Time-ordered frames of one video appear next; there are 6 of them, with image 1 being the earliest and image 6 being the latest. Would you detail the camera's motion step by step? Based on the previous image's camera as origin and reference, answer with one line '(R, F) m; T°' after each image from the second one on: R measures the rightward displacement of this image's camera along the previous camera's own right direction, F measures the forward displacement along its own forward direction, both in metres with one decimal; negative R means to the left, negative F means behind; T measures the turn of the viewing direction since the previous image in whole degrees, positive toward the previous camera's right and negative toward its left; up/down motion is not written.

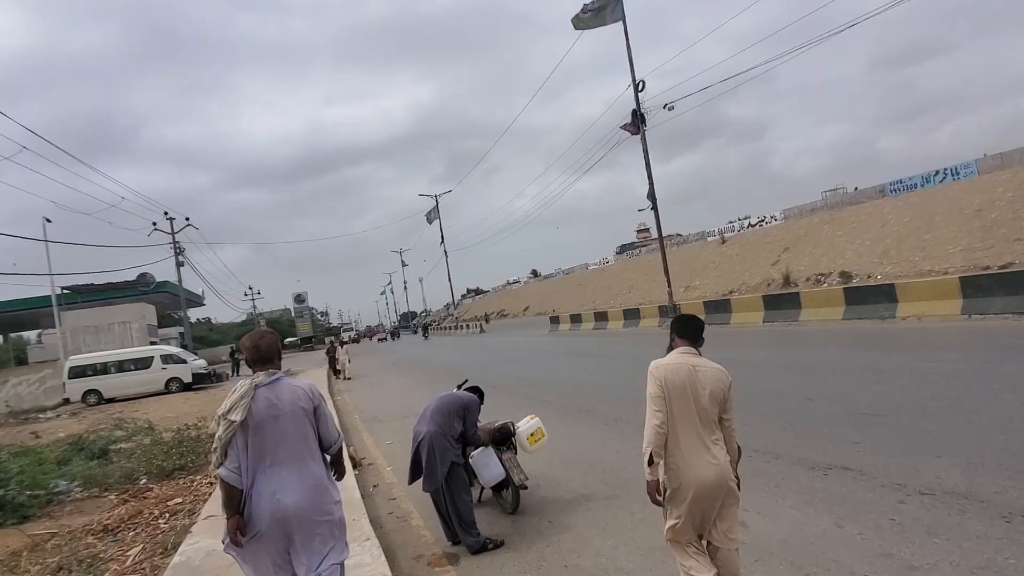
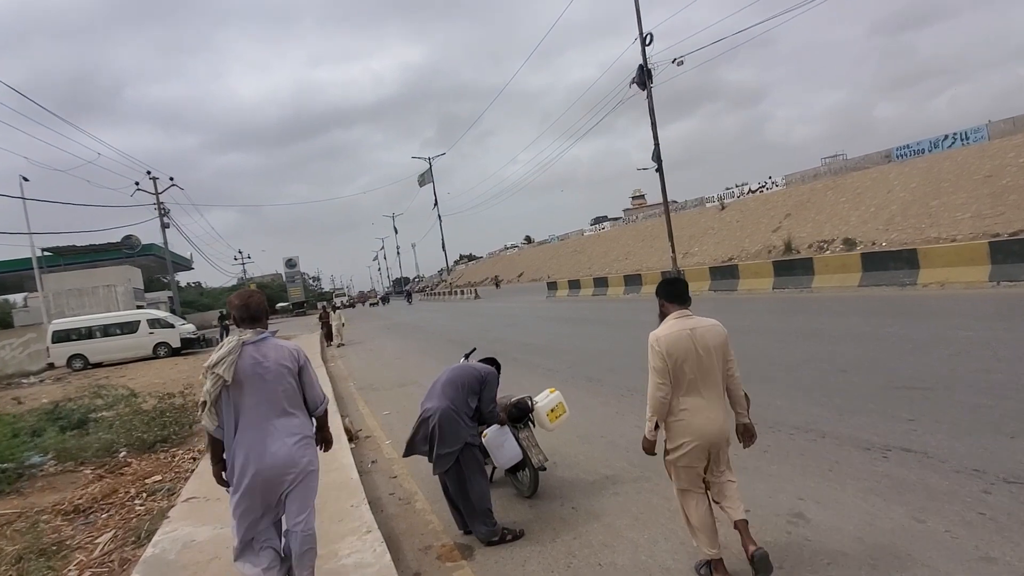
(-0.2, +0.7) m; +1°
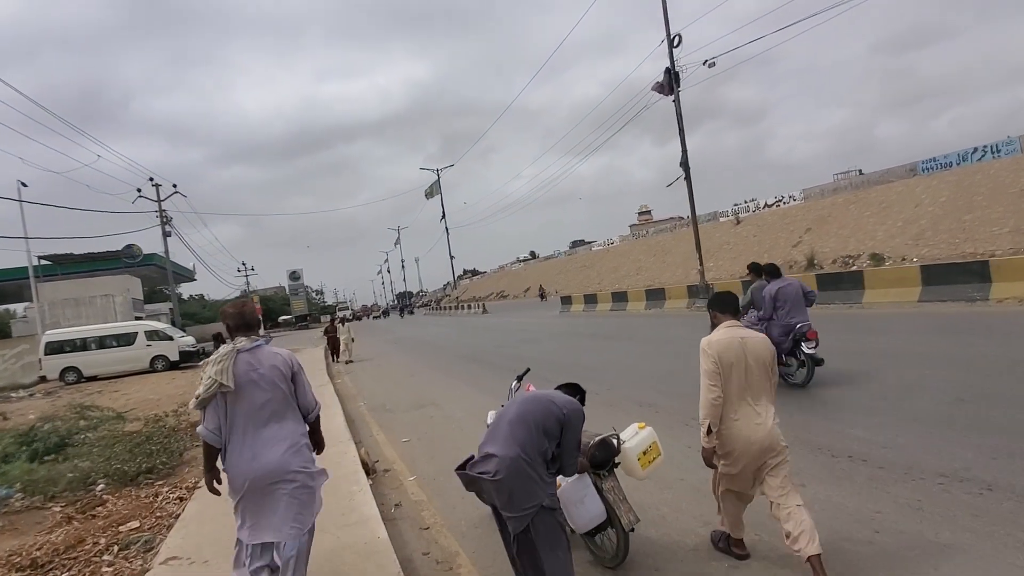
(-0.4, +1.2) m; 0°
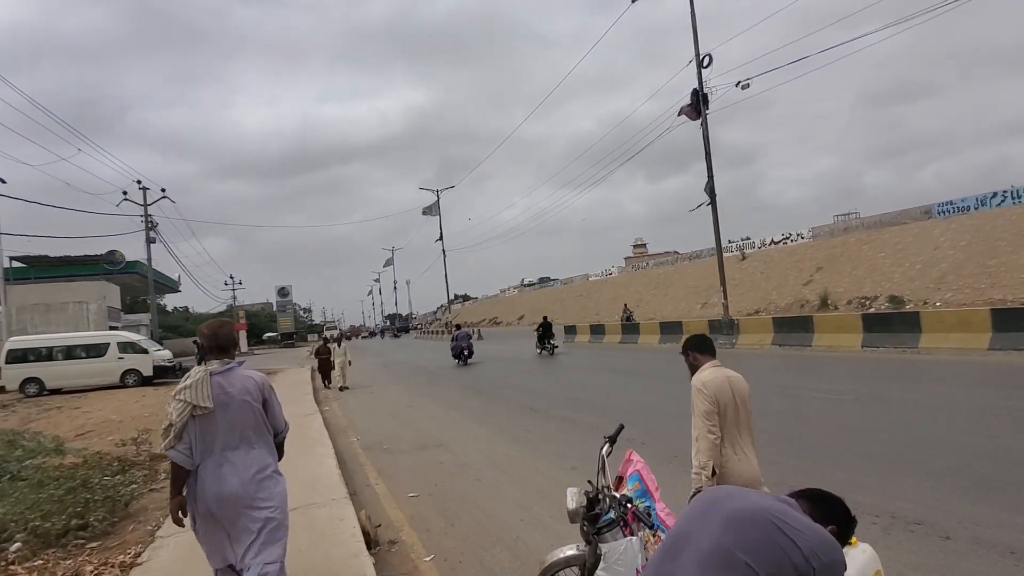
(-0.5, +1.5) m; +1°
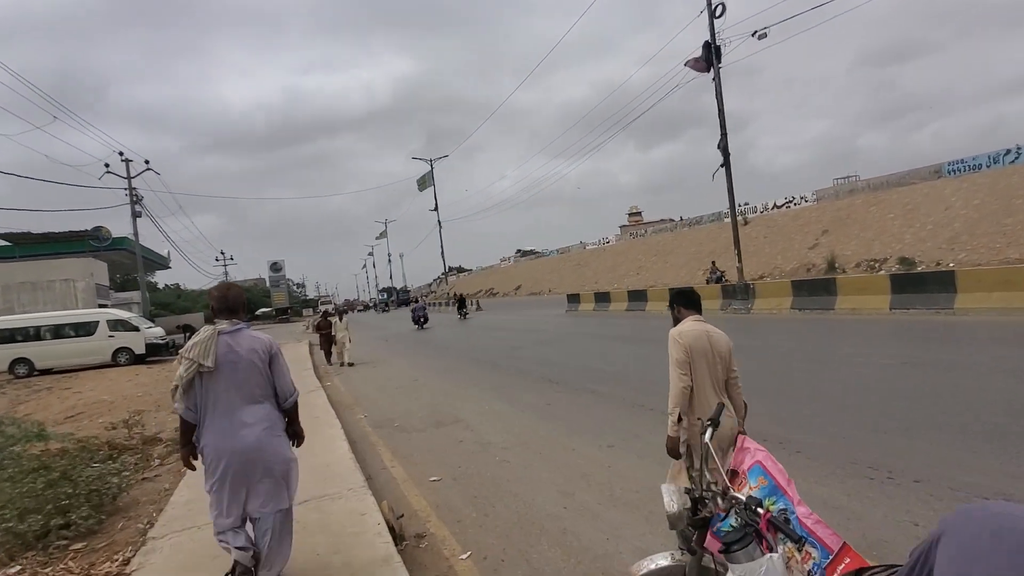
(-0.3, +0.7) m; 0°
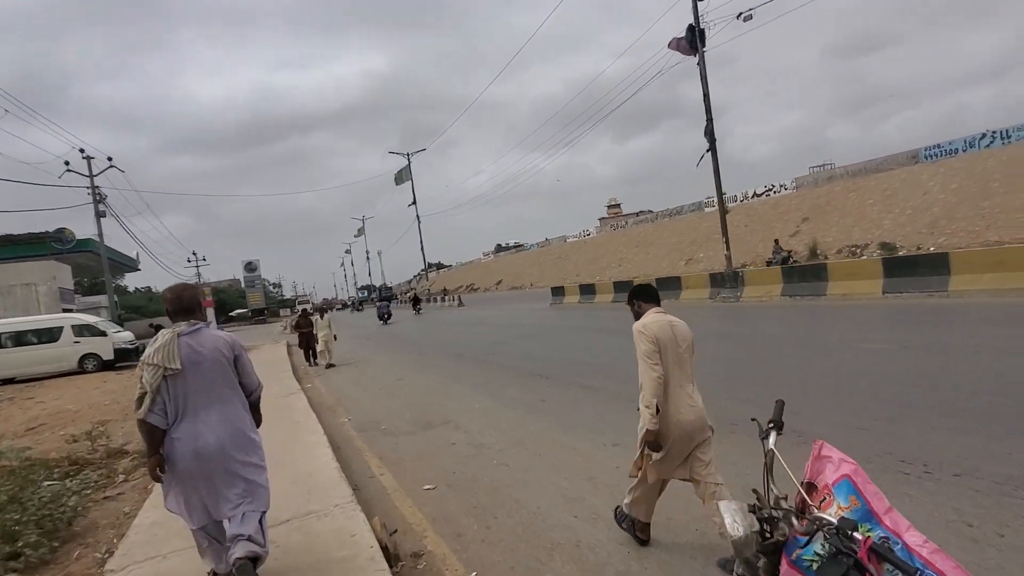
(-0.1, +0.5) m; +2°
